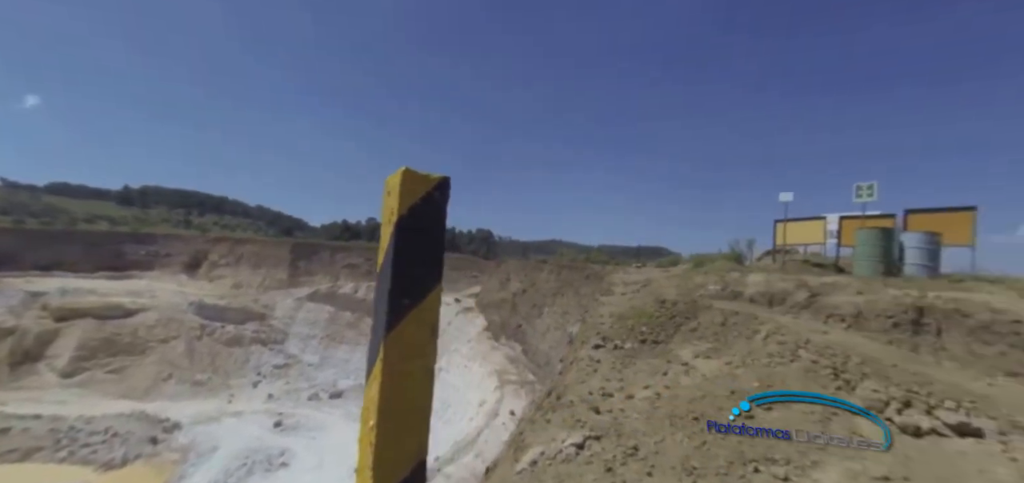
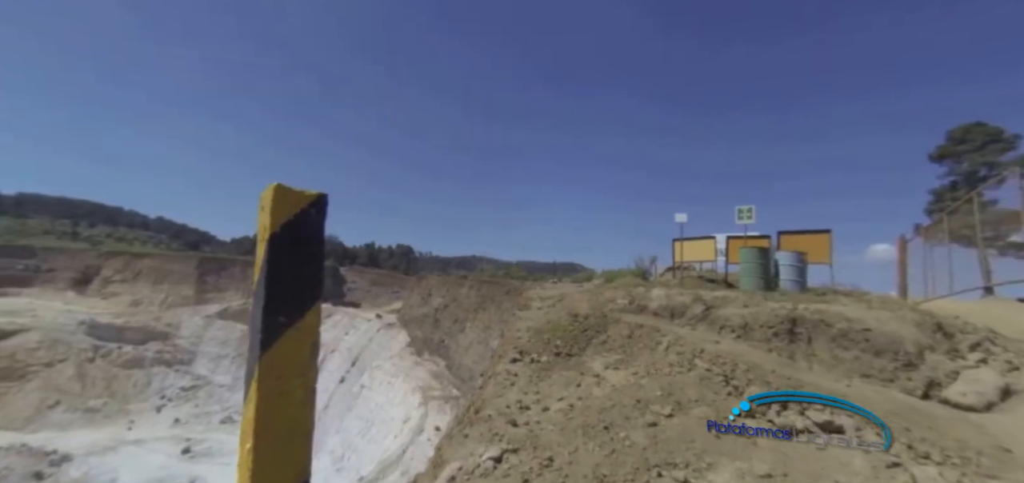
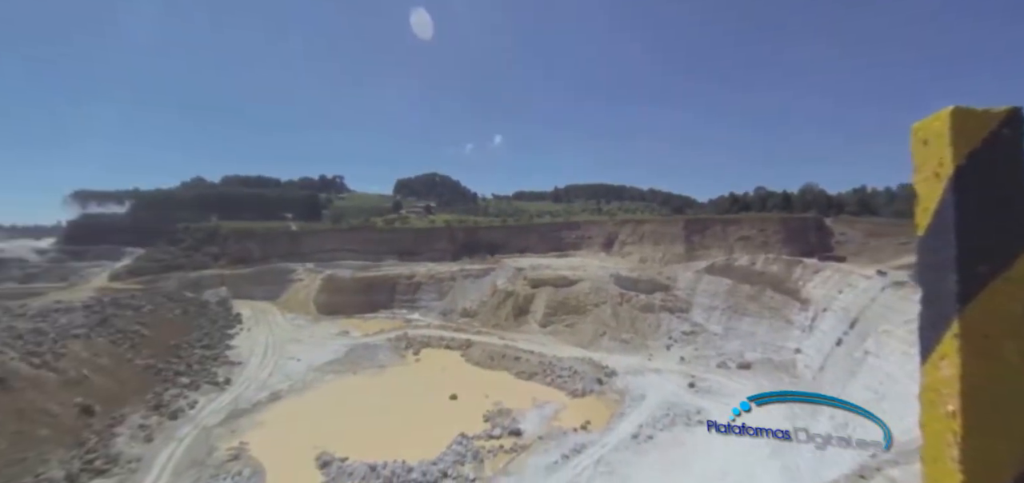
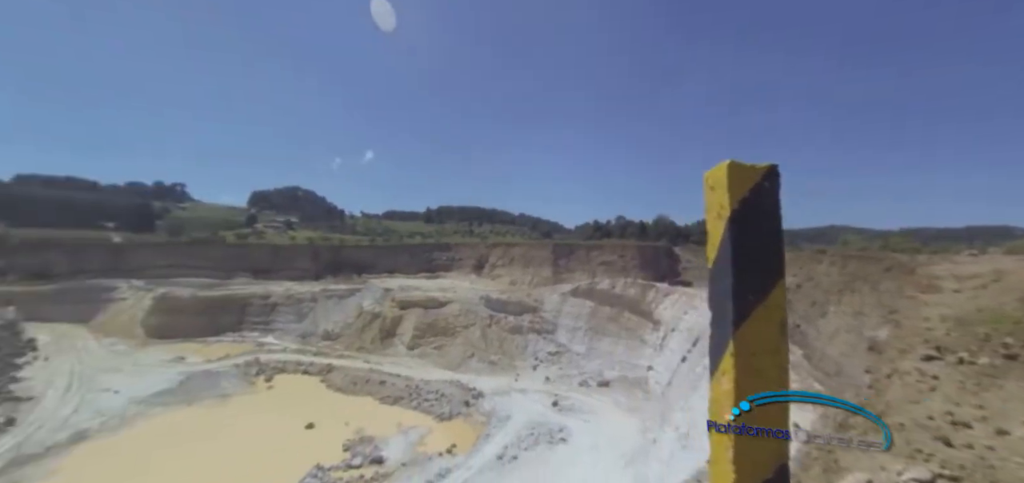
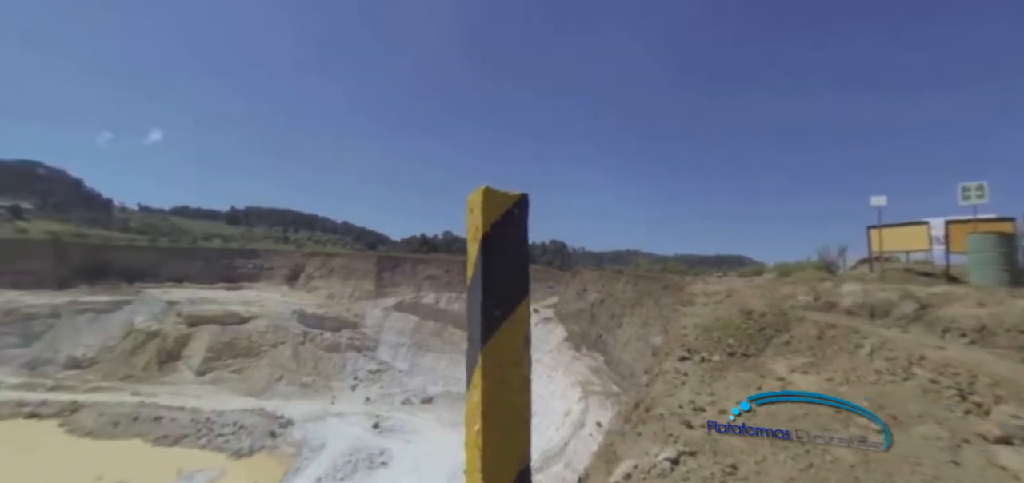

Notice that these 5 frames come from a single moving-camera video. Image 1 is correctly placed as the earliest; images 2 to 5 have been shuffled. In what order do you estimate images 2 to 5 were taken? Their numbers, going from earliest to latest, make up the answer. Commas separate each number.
2, 5, 4, 3
